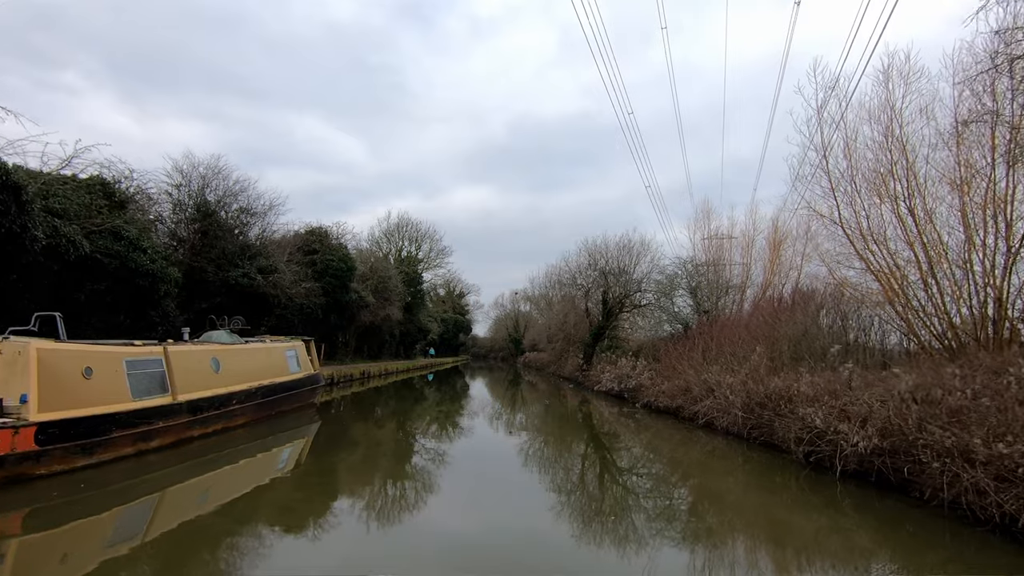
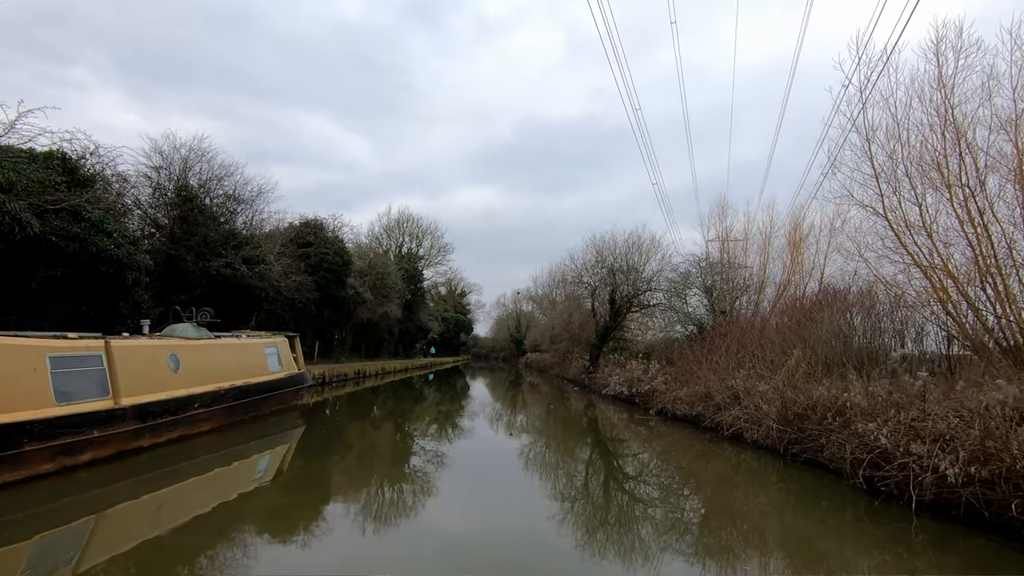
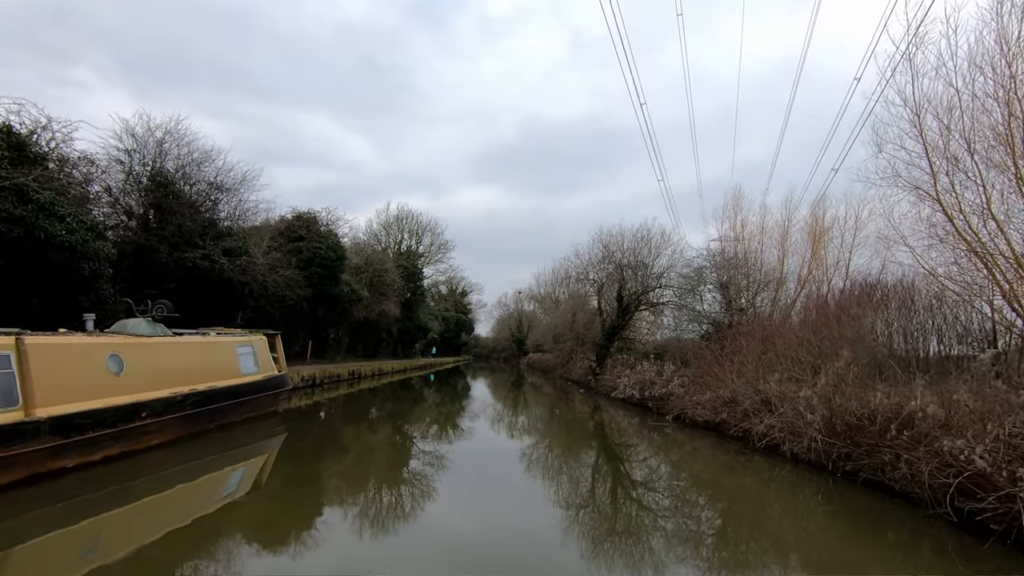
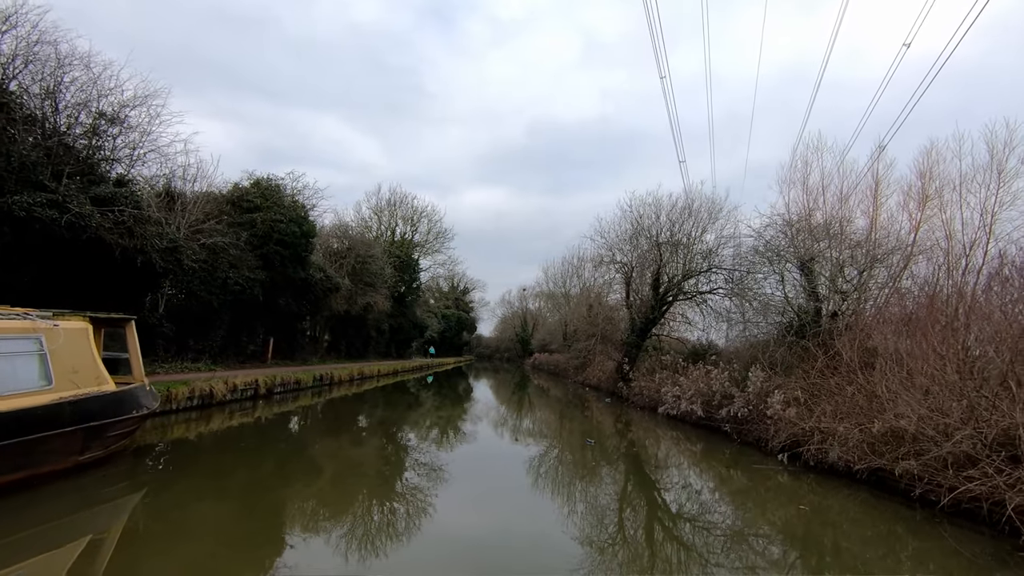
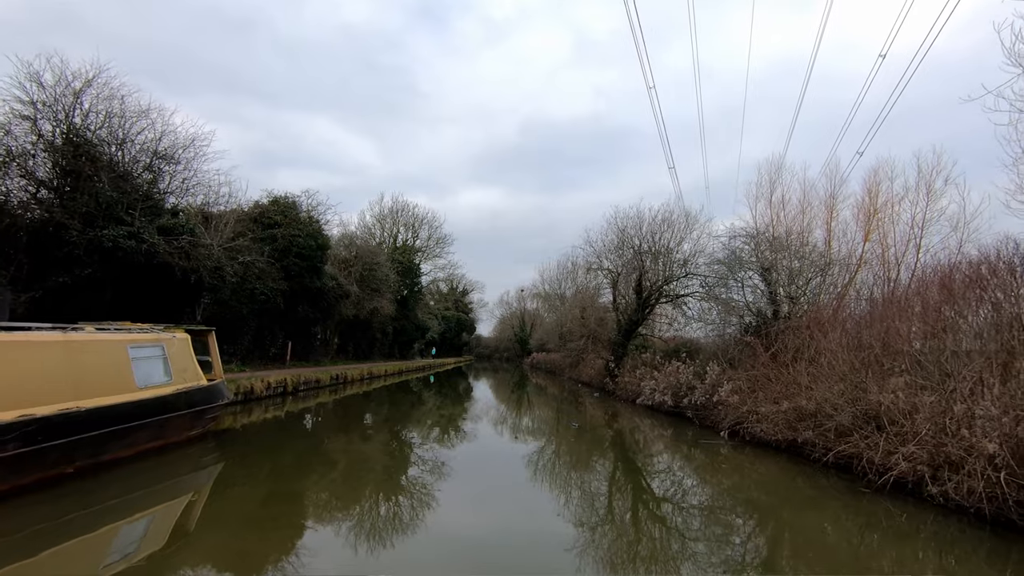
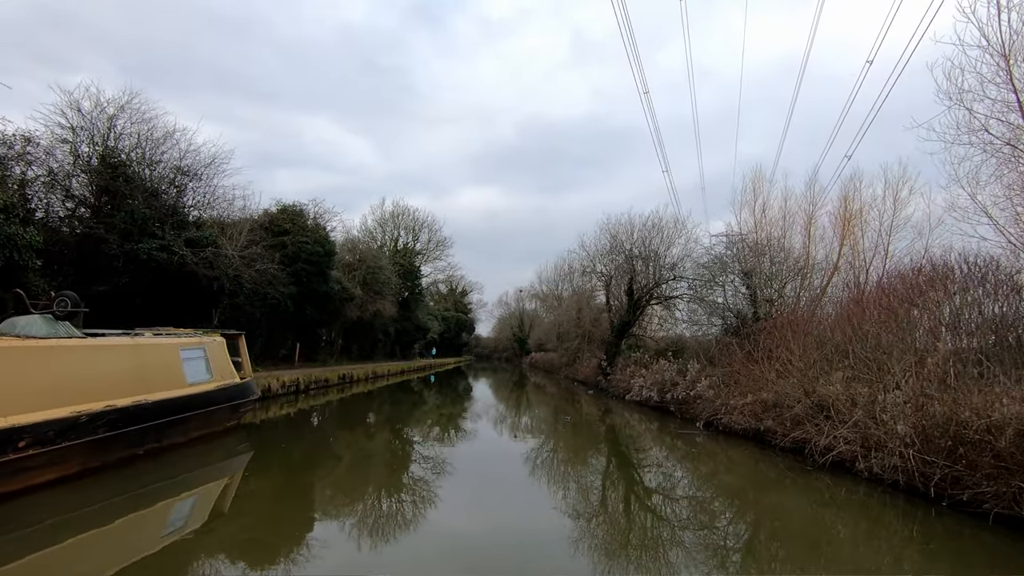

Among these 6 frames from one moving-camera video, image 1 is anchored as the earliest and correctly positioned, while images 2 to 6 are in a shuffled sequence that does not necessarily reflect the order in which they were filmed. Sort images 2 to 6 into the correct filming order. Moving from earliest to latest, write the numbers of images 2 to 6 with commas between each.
2, 3, 6, 5, 4
